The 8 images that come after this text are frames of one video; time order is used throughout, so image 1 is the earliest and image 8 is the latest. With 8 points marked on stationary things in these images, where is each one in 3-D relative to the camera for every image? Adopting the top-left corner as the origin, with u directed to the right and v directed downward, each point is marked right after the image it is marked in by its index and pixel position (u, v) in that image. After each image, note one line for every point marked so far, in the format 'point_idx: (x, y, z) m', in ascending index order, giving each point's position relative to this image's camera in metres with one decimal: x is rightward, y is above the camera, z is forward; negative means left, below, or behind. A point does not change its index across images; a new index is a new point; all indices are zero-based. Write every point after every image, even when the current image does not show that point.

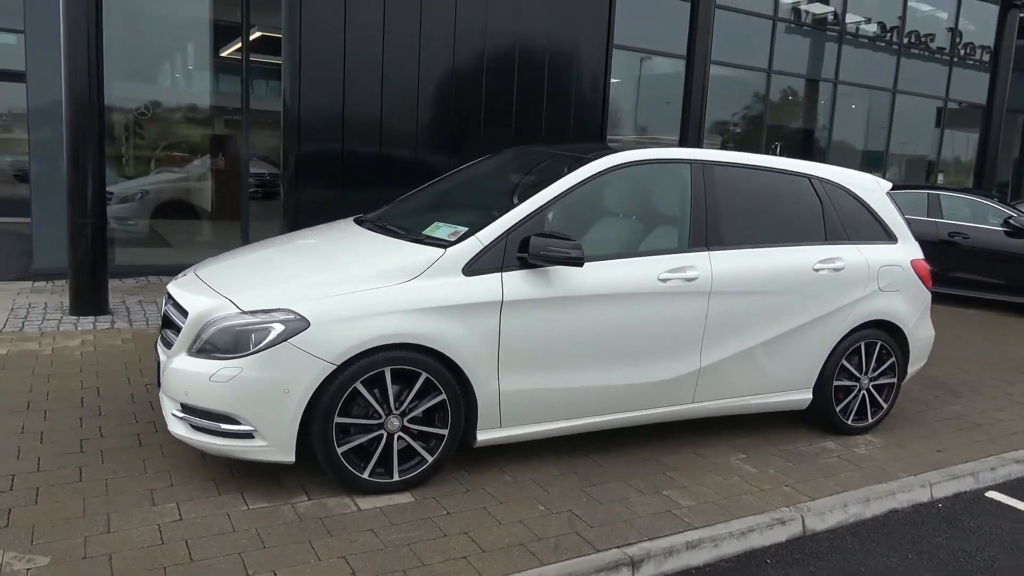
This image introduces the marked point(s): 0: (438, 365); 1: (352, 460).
0: (-0.4, -0.4, +3.6) m
1: (-0.8, -0.8, +3.5) m
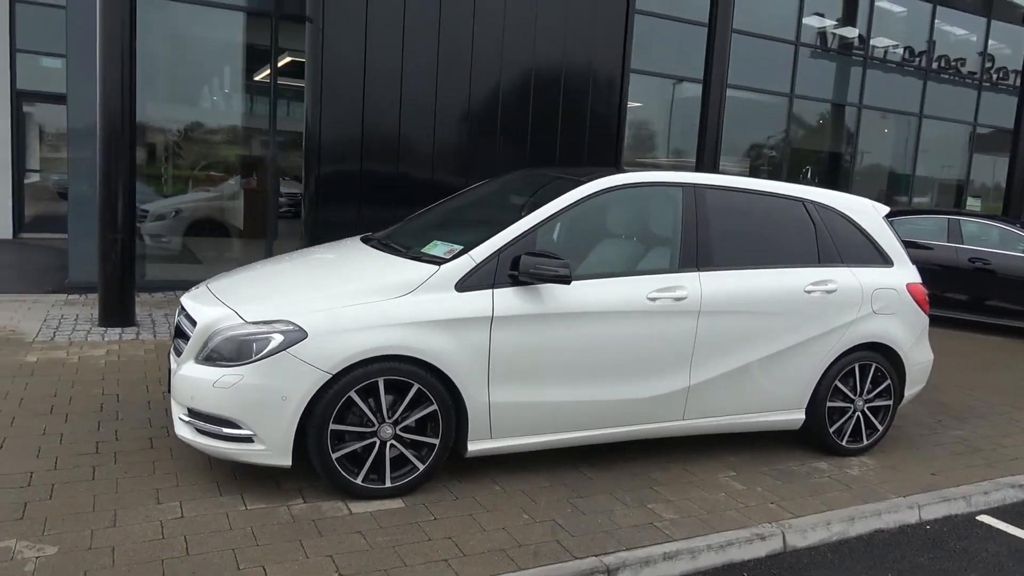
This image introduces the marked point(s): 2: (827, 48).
0: (-0.4, -0.4, +3.8) m
1: (-0.8, -0.9, +3.7) m
2: (+6.2, +4.7, +14.6) m
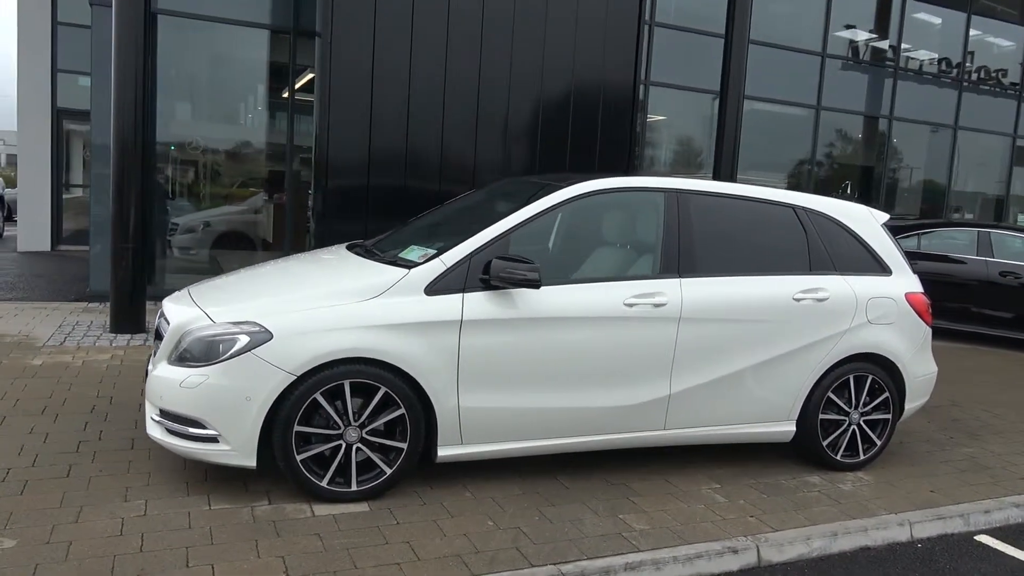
0: (-0.6, -0.5, +3.7) m
1: (-1.0, -0.9, +3.7) m
2: (+6.7, +4.4, +14.3) m
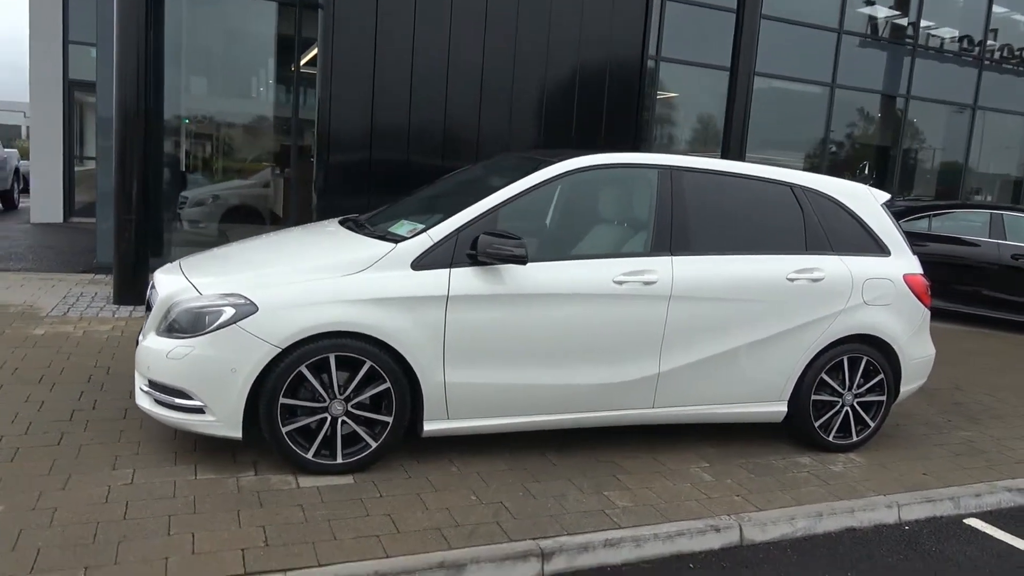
0: (-0.6, -0.3, +3.8) m
1: (-1.1, -0.8, +3.7) m
2: (+6.9, +4.7, +14.0) m
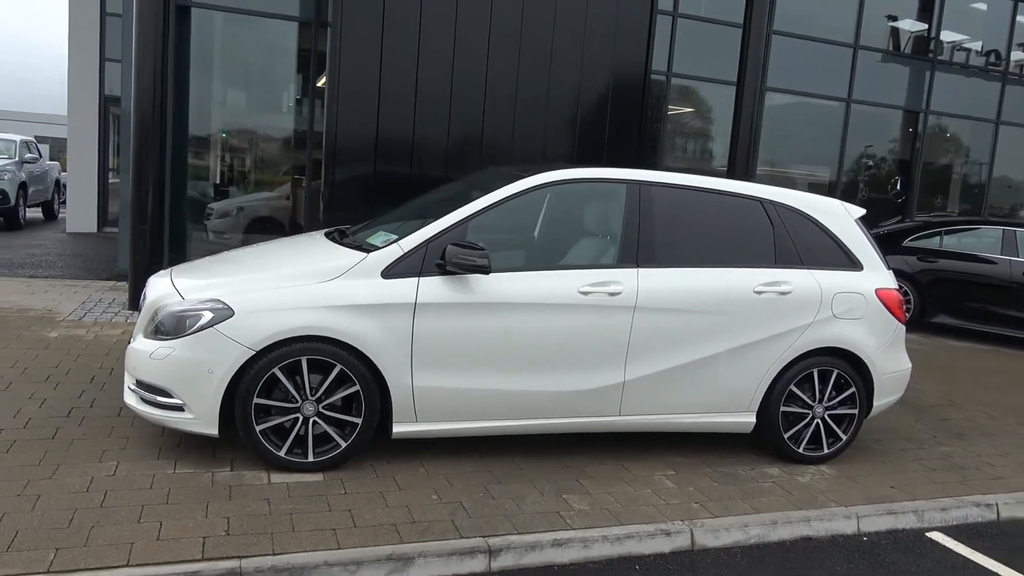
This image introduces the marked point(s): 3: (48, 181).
0: (-0.8, -0.4, +3.9) m
1: (-1.3, -0.8, +3.9) m
2: (+7.2, +4.4, +13.9) m
3: (-11.2, +2.6, +18.0) m
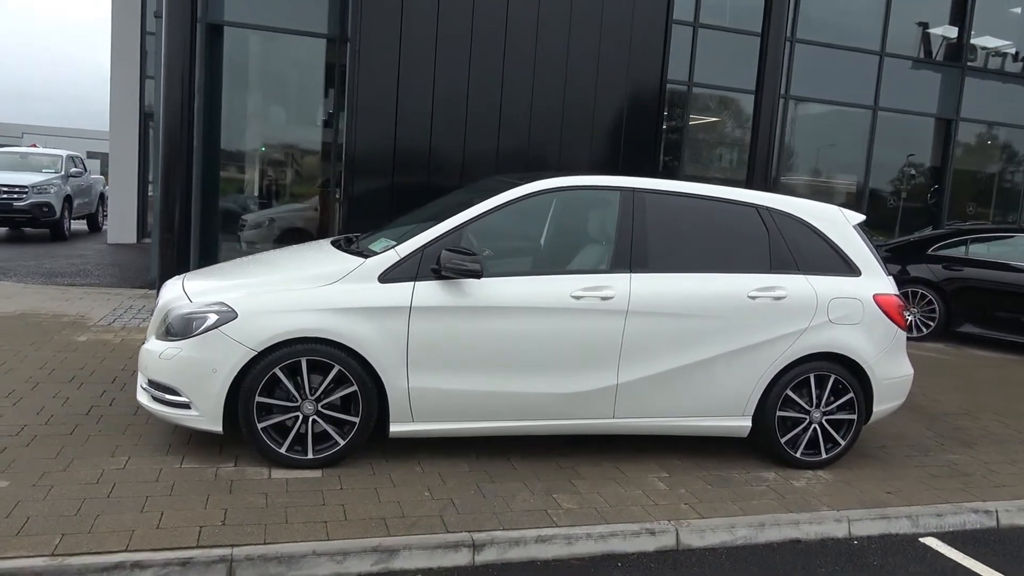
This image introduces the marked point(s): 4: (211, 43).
0: (-0.9, -0.4, +4.1) m
1: (-1.3, -0.8, +4.1) m
2: (+7.7, +4.2, +13.8) m
3: (-10.5, +2.3, +18.7) m
4: (-3.8, +3.2, +9.7) m
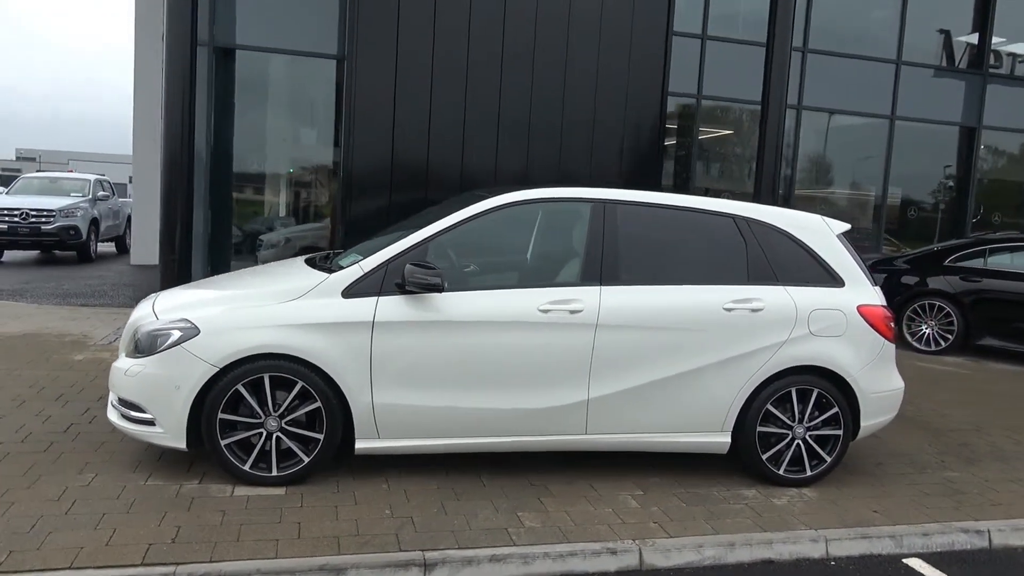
0: (-1.1, -0.5, +4.1) m
1: (-1.5, -0.9, +4.1) m
2: (+7.8, +4.0, +13.5) m
3: (-10.1, +1.8, +19.2) m
4: (-3.8, +2.9, +9.9) m
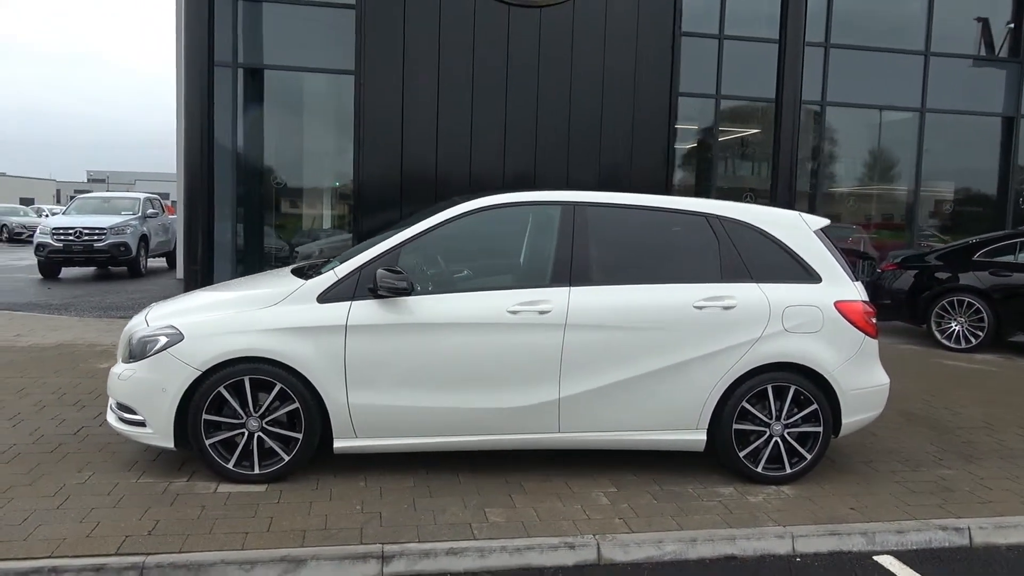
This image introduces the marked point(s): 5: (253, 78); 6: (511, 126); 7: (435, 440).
0: (-1.2, -0.5, +4.3) m
1: (-1.7, -0.9, +4.3) m
2: (+8.2, +4.1, +13.0) m
3: (-9.2, +1.5, +20.0) m
4: (-3.6, +2.8, +10.3) m
5: (-3.6, +2.9, +10.2) m
6: (0.0, +1.8, +8.6) m
7: (-0.4, -0.9, +4.4) m
